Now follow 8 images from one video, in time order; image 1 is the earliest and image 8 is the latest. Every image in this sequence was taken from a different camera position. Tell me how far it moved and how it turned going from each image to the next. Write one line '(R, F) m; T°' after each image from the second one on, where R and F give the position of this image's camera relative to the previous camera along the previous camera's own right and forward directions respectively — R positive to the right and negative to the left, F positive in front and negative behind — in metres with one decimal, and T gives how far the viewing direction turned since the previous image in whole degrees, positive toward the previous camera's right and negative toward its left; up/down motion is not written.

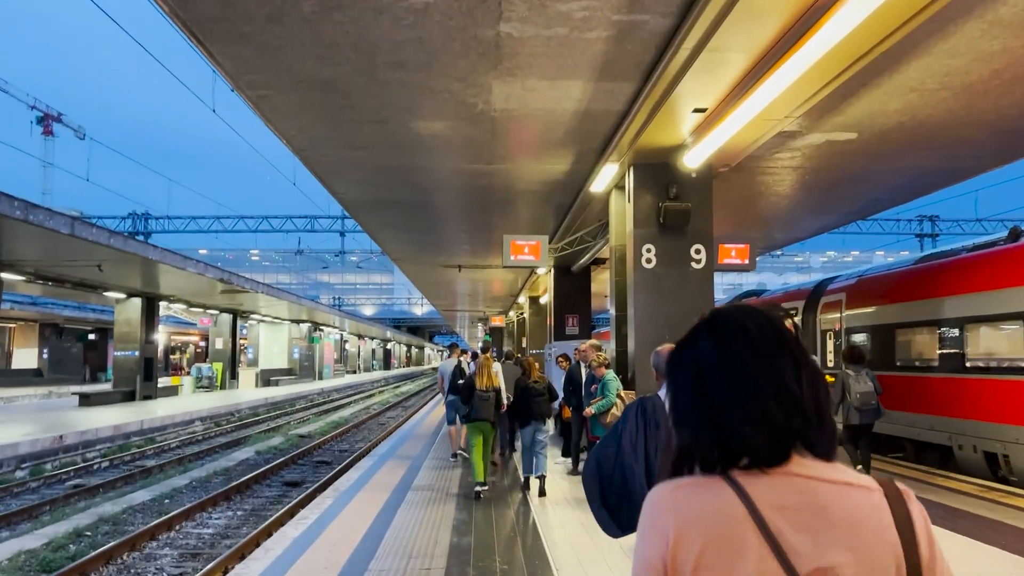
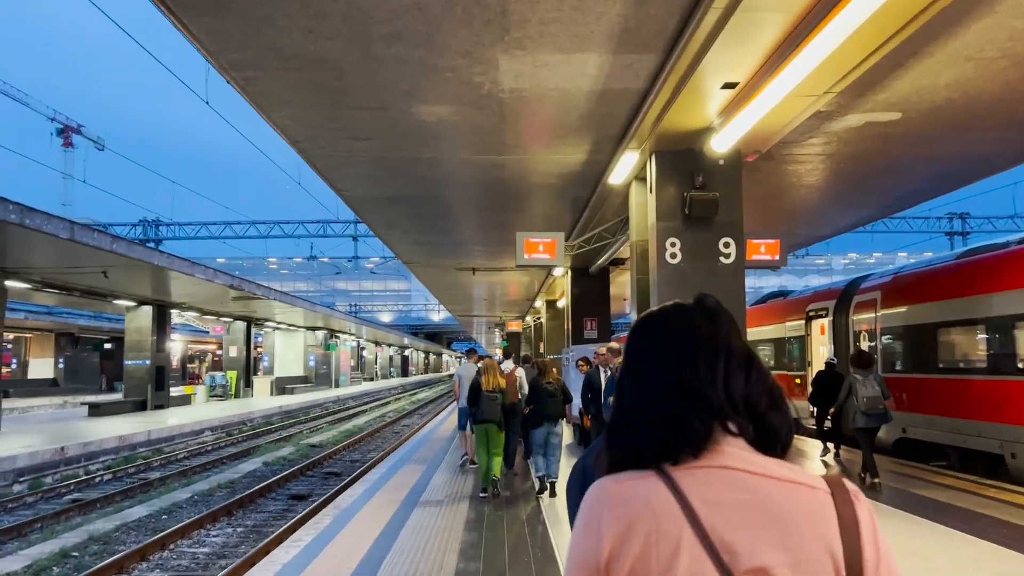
(0.0, +0.6) m; -1°
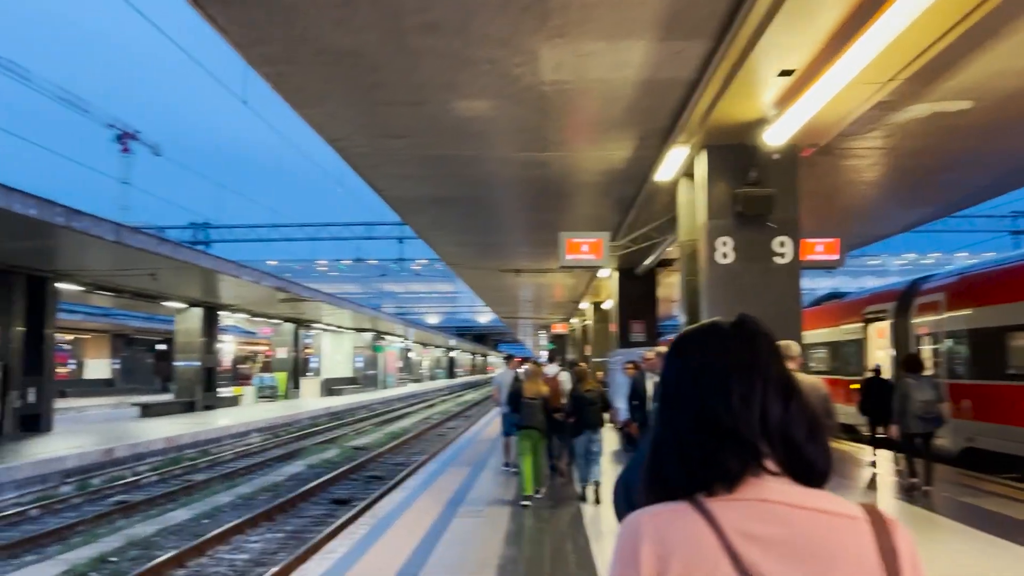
(0.0, +0.3) m; -3°
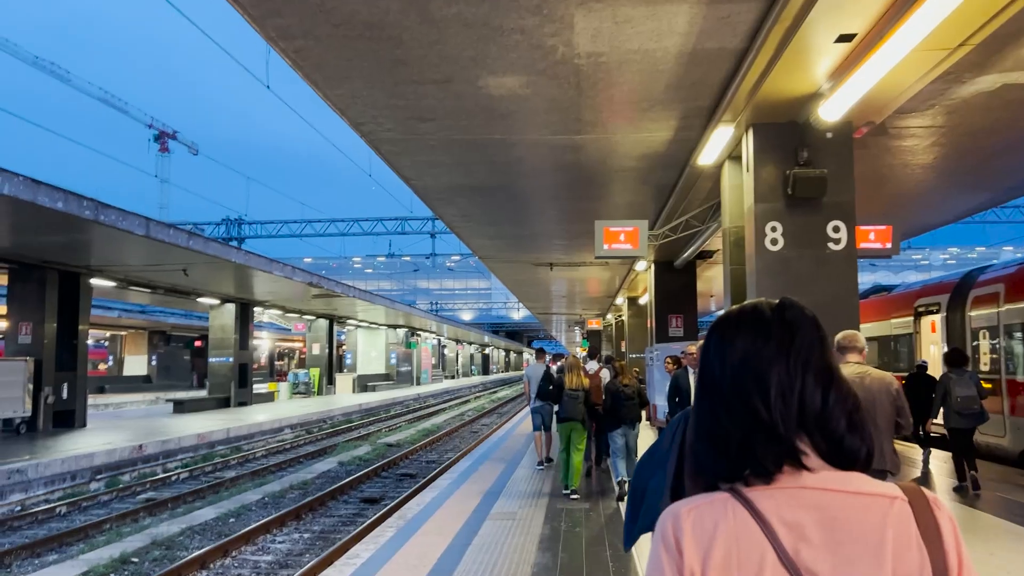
(0.0, +0.4) m; -2°
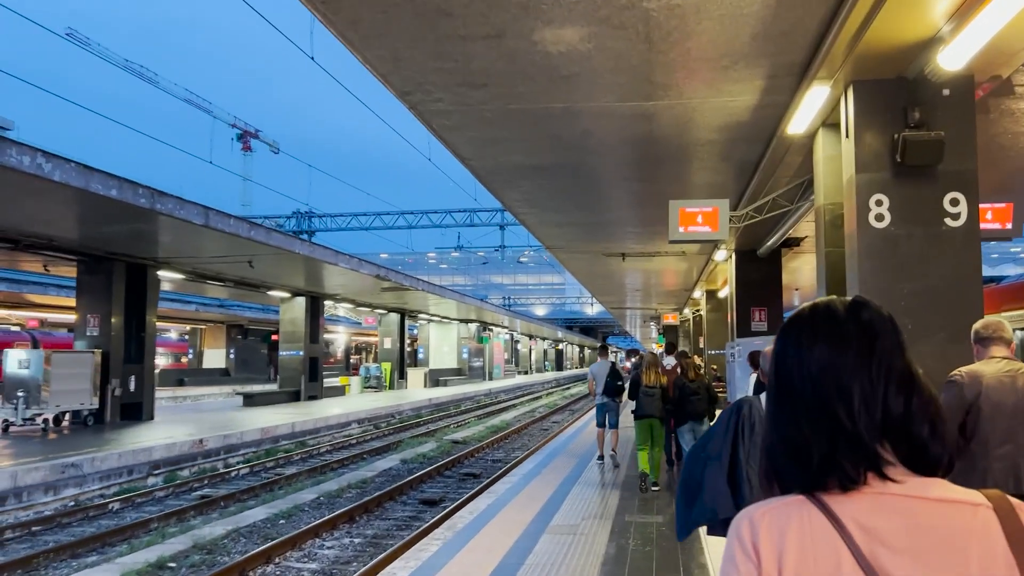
(+0.1, +0.8) m; -5°
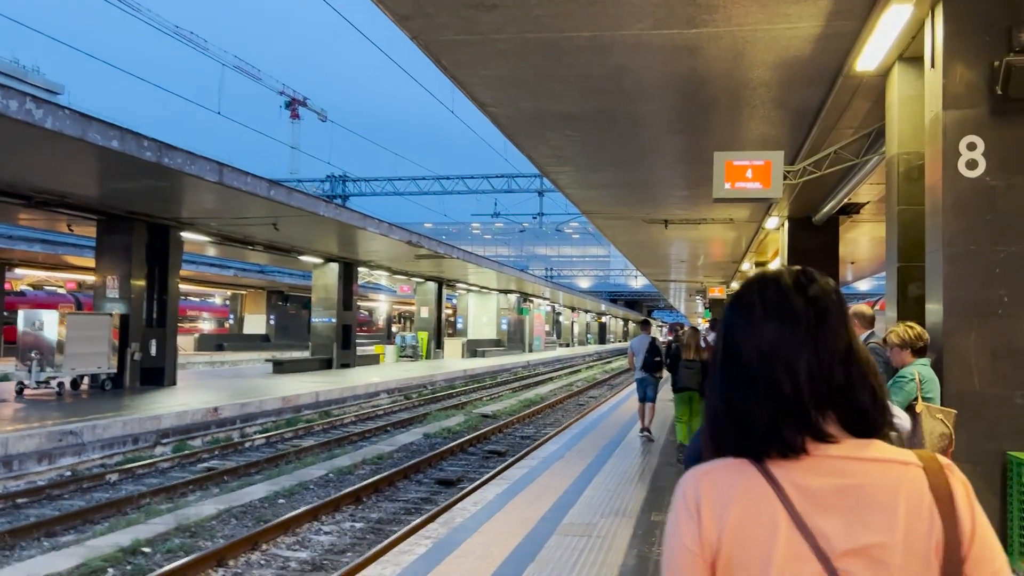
(+0.2, +0.9) m; -3°
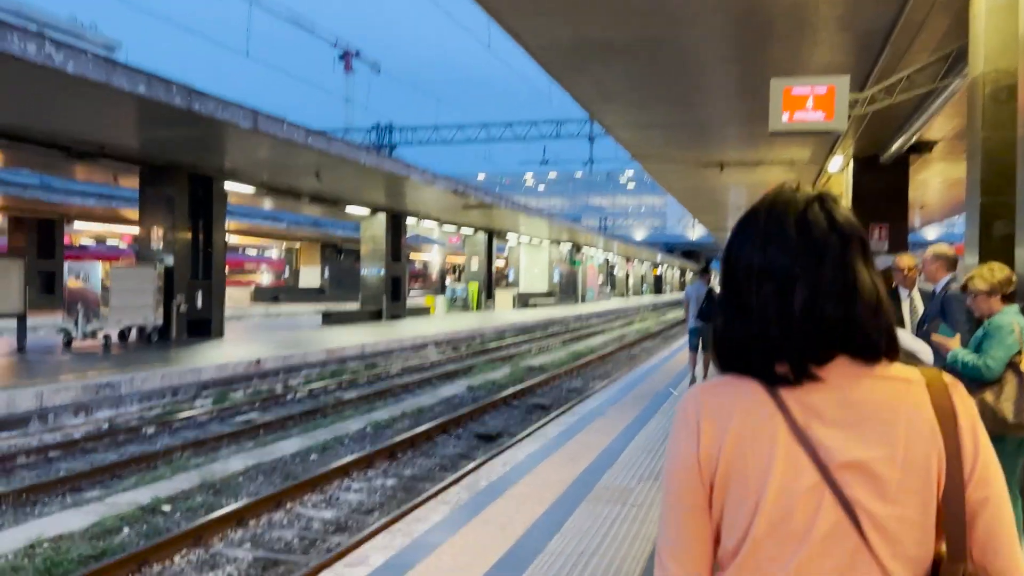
(+0.2, +0.5) m; -4°
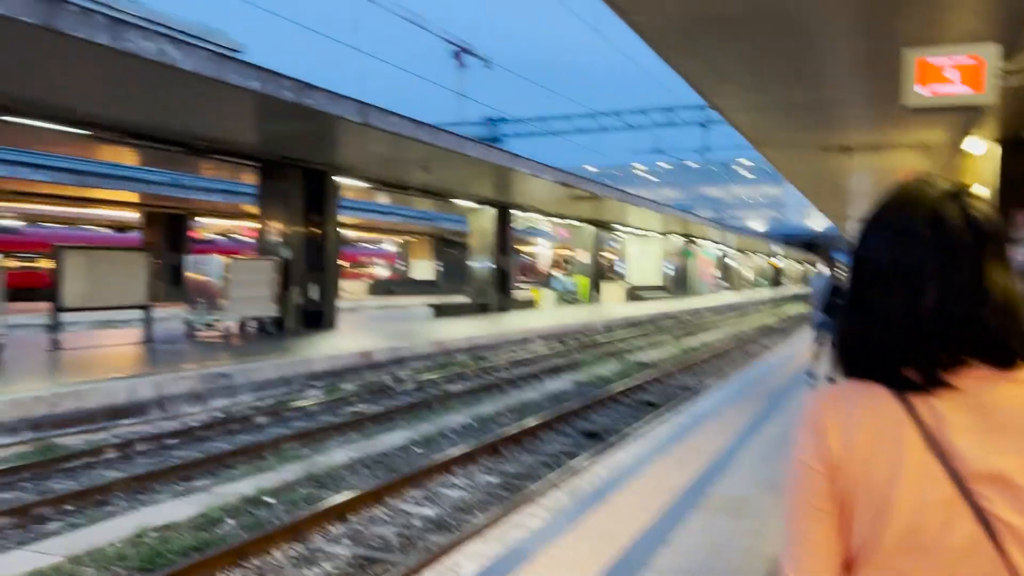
(0.0, +0.3) m; -7°
